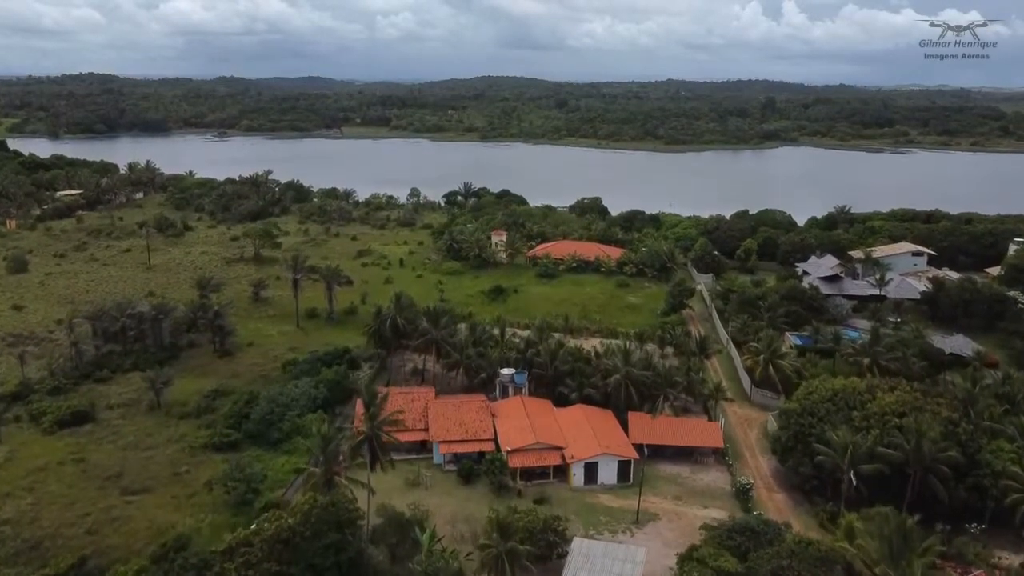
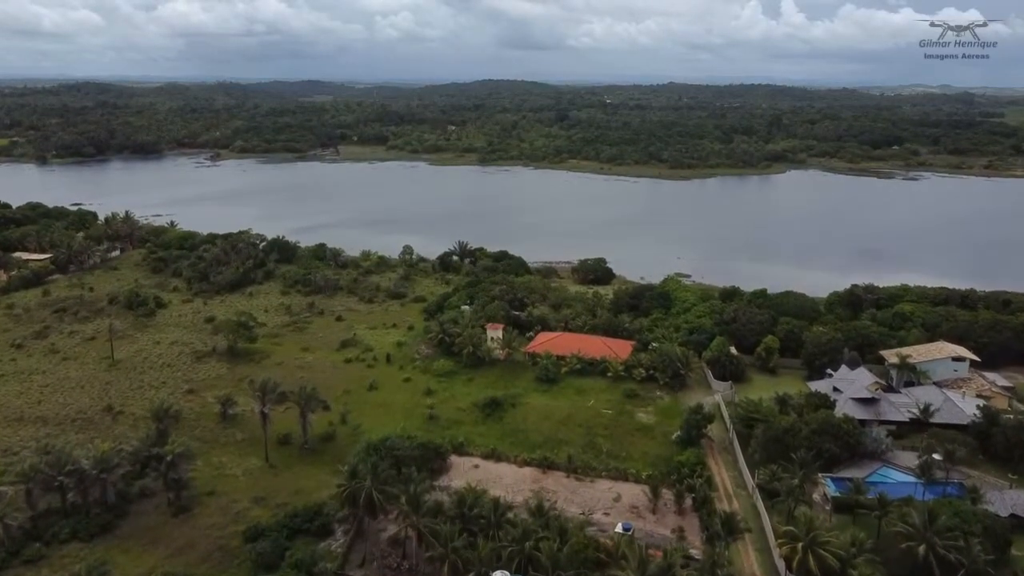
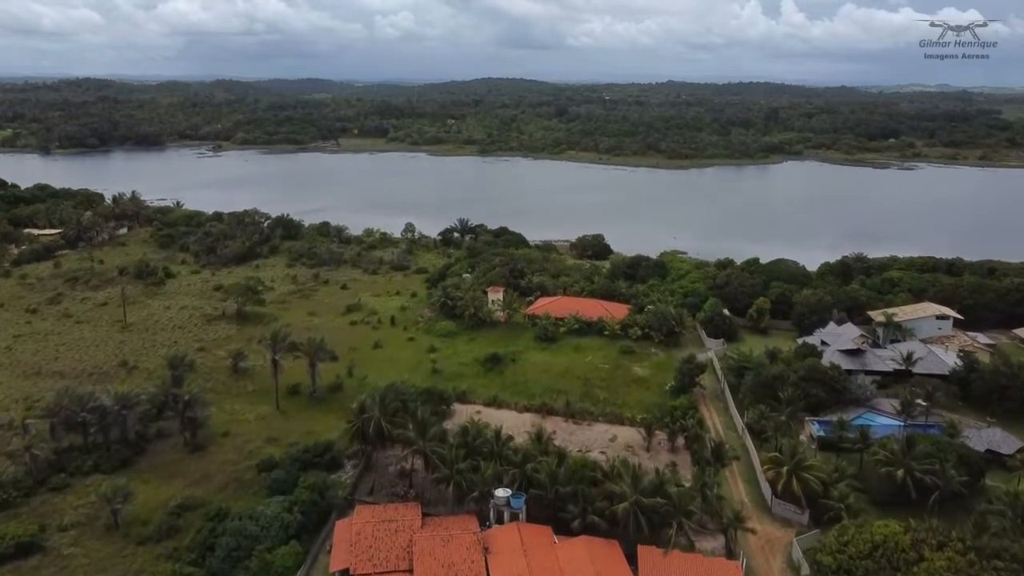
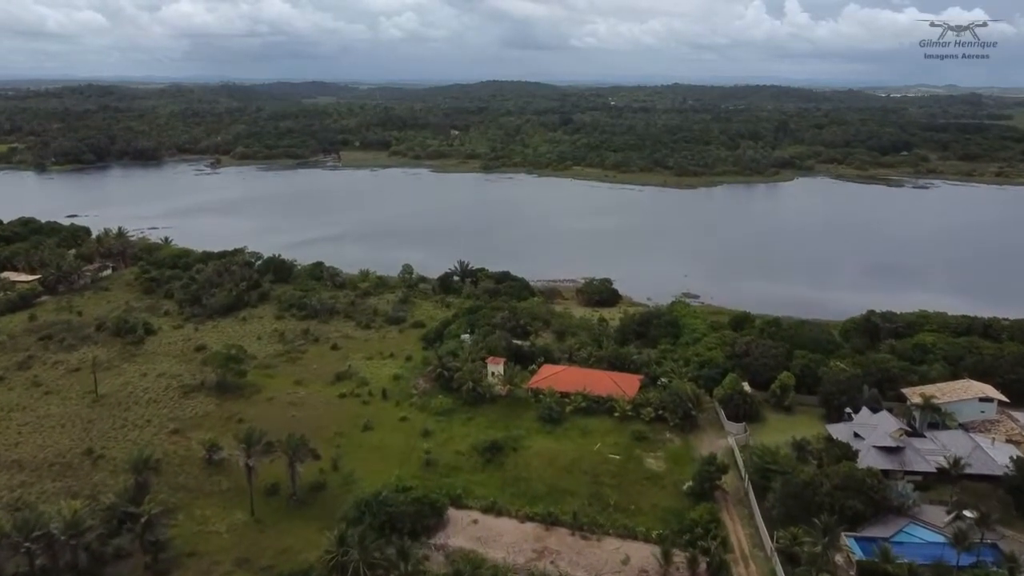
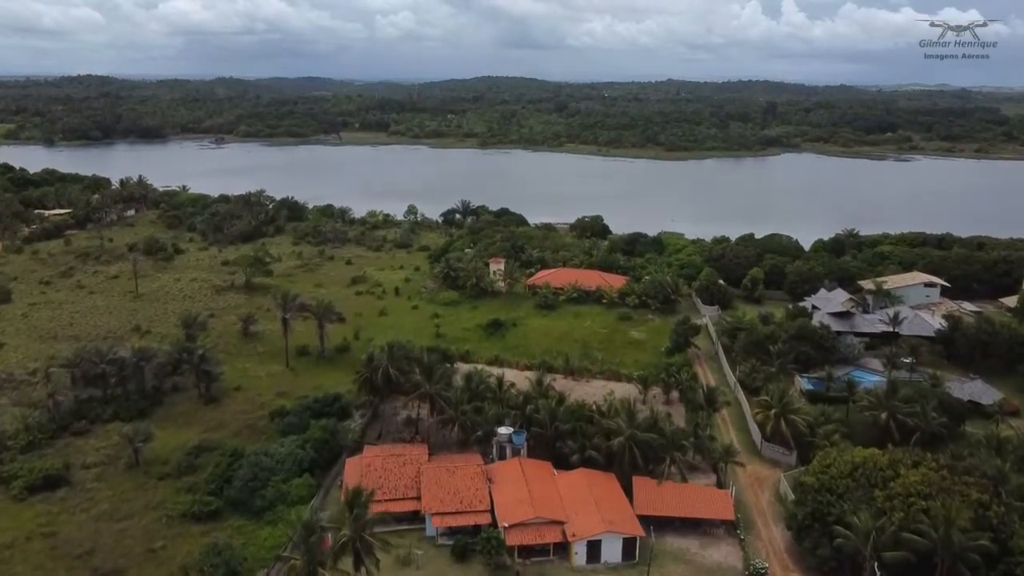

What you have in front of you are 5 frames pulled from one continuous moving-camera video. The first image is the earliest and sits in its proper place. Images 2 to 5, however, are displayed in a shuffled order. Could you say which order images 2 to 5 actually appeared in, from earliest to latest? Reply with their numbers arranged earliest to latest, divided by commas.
5, 3, 2, 4
